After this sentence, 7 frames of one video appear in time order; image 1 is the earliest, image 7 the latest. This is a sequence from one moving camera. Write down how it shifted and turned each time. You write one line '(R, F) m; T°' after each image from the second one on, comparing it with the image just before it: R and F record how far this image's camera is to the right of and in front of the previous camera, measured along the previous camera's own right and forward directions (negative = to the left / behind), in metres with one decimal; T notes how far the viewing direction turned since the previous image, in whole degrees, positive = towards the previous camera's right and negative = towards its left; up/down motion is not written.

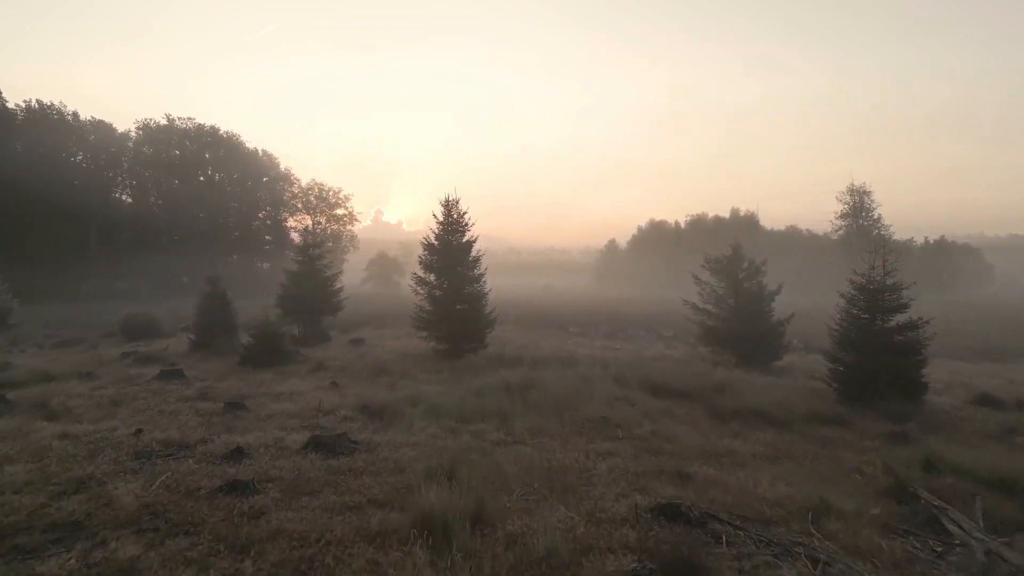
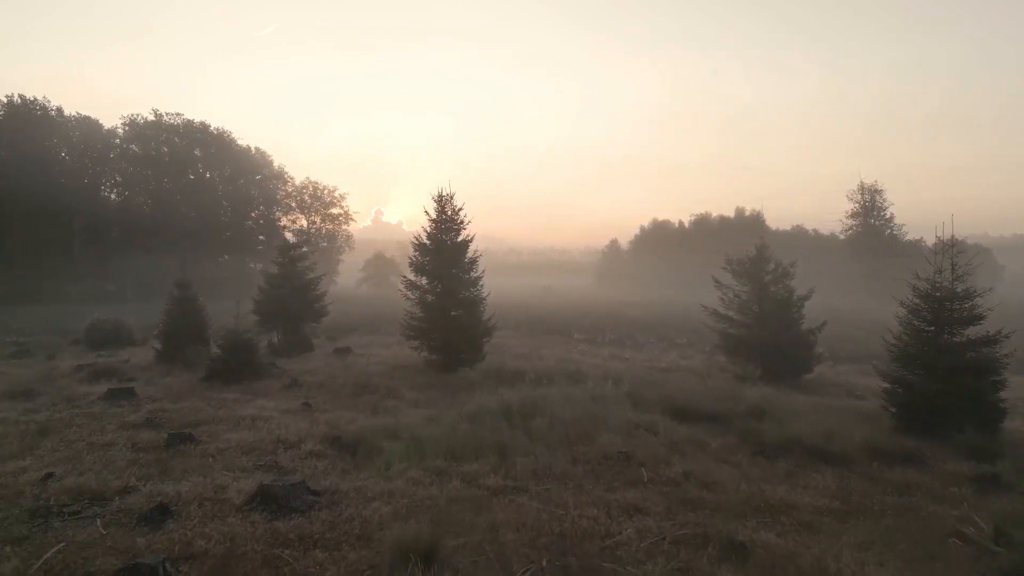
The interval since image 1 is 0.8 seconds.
(0.0, +2.3) m; 0°
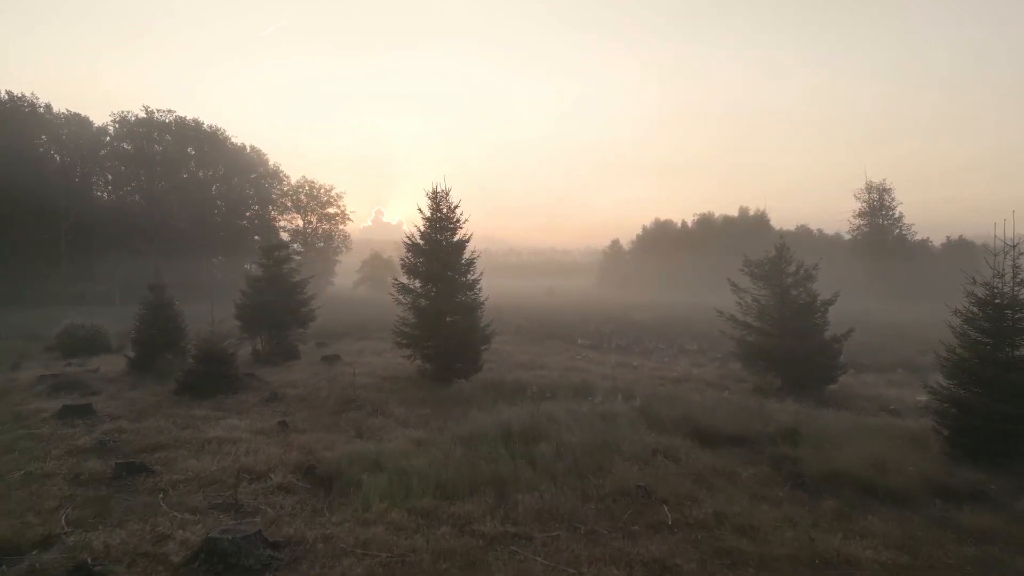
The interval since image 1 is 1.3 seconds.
(0.0, +1.6) m; 0°
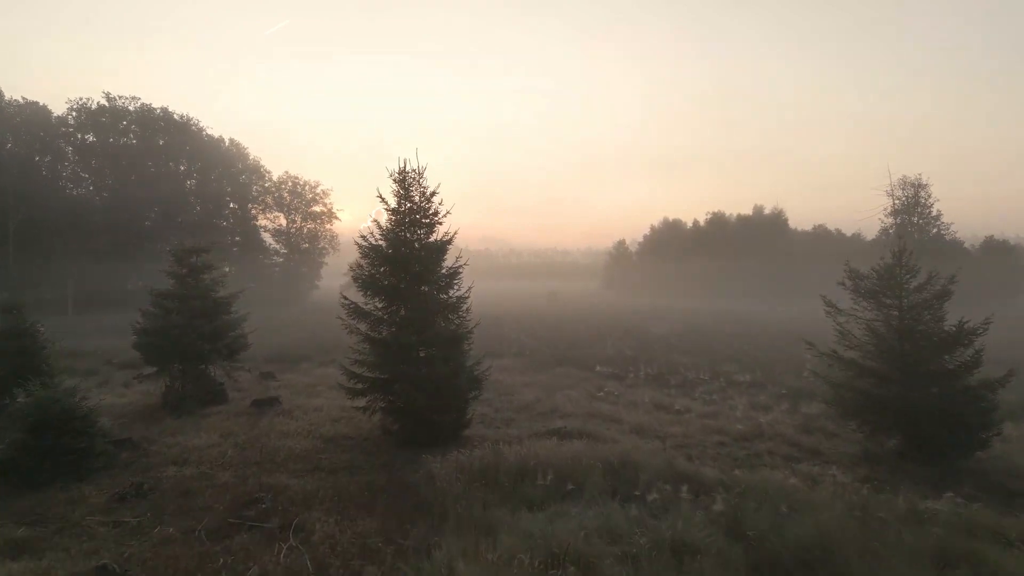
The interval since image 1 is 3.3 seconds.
(0.0, +5.9) m; 0°
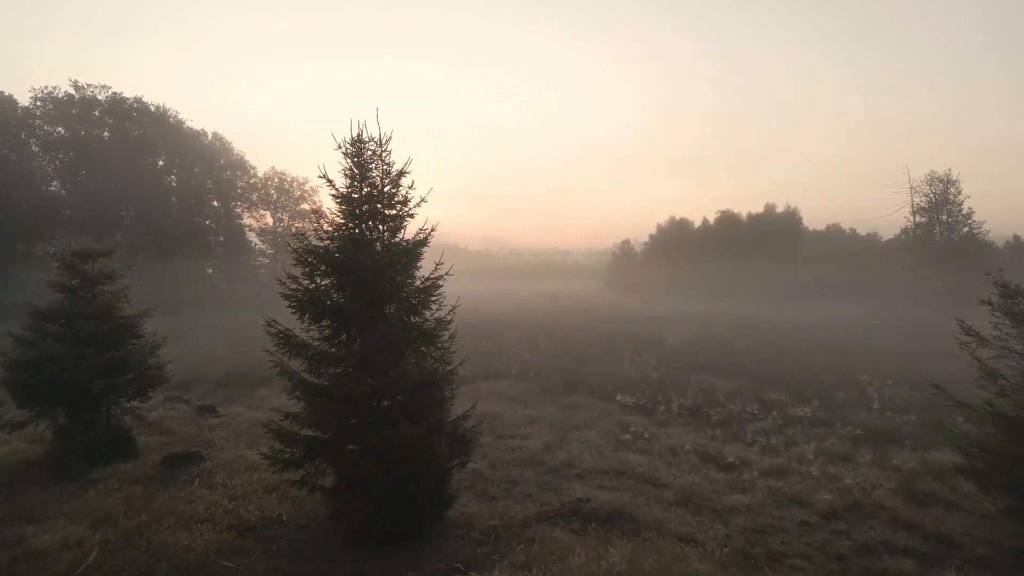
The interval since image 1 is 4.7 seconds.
(0.0, +4.1) m; 0°
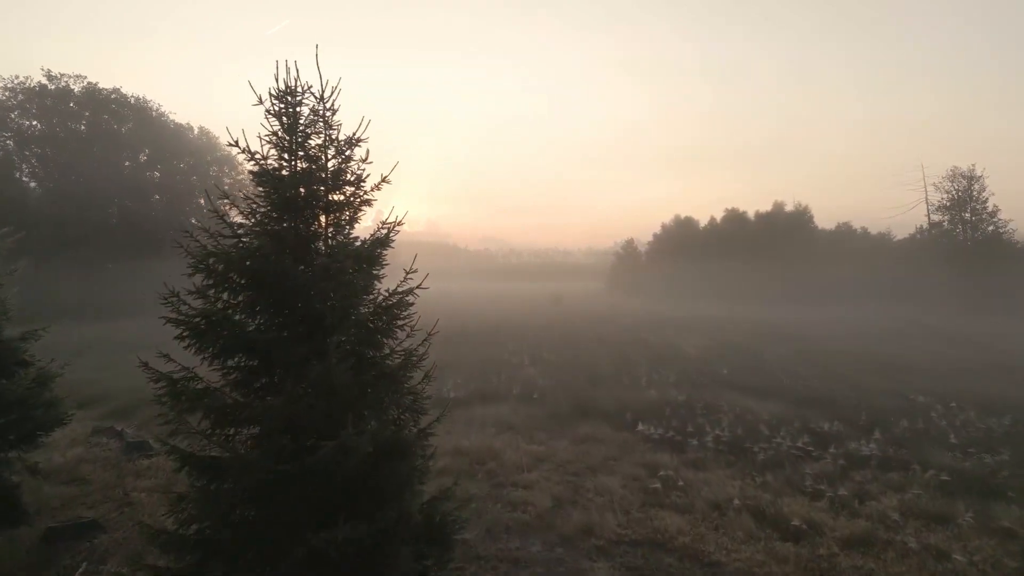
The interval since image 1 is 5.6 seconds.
(0.0, +3.0) m; 0°
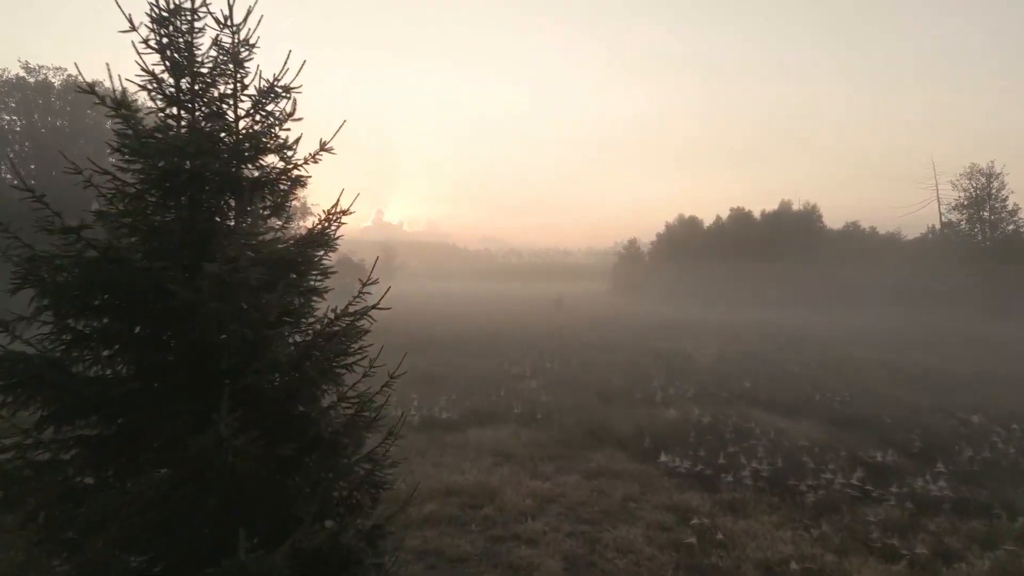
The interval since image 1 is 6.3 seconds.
(0.0, +2.2) m; 0°
